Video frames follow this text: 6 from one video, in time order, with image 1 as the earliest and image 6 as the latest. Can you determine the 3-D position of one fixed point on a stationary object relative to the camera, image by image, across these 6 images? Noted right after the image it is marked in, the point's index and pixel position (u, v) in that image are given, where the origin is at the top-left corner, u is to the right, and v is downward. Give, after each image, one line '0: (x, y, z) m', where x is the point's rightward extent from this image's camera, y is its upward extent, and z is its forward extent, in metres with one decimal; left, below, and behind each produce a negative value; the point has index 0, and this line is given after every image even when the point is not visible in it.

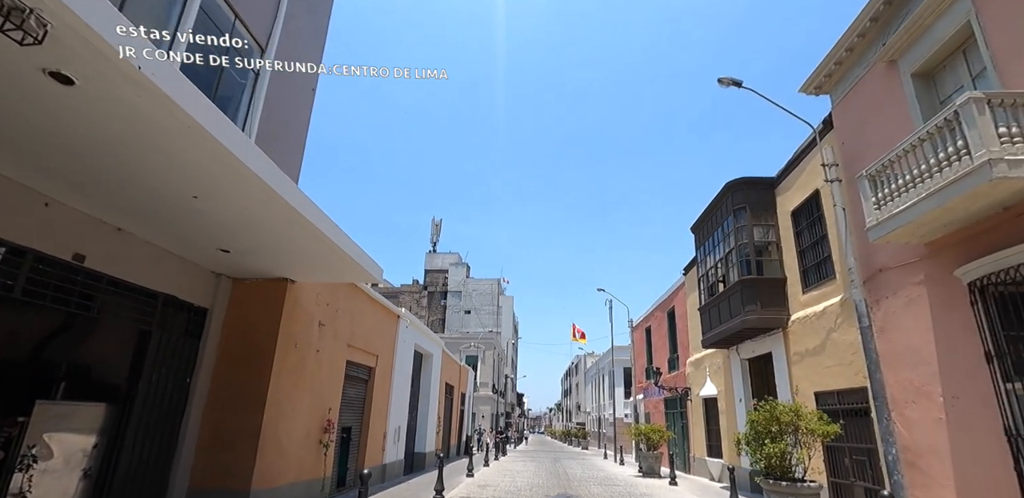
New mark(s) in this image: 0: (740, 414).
0: (+6.3, -4.6, +14.4) m
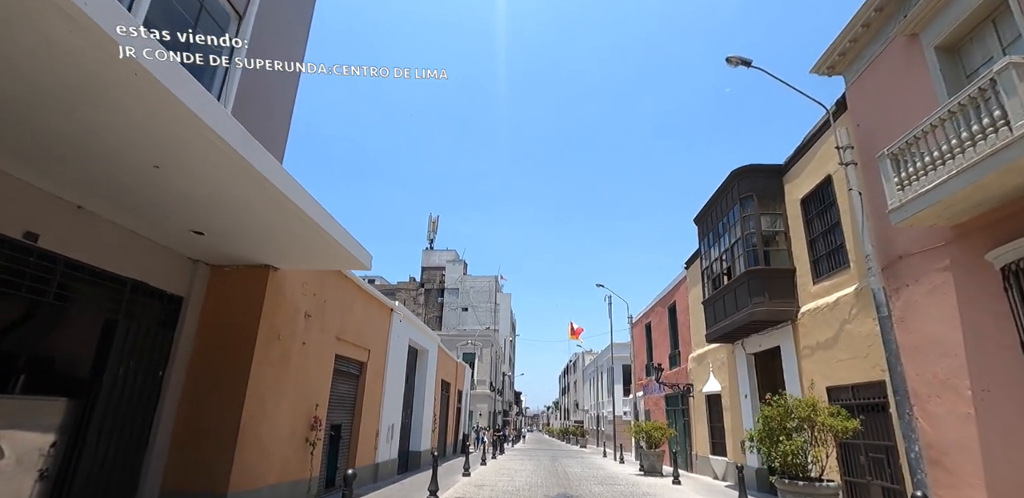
0: (+6.3, -4.4, +13.9) m
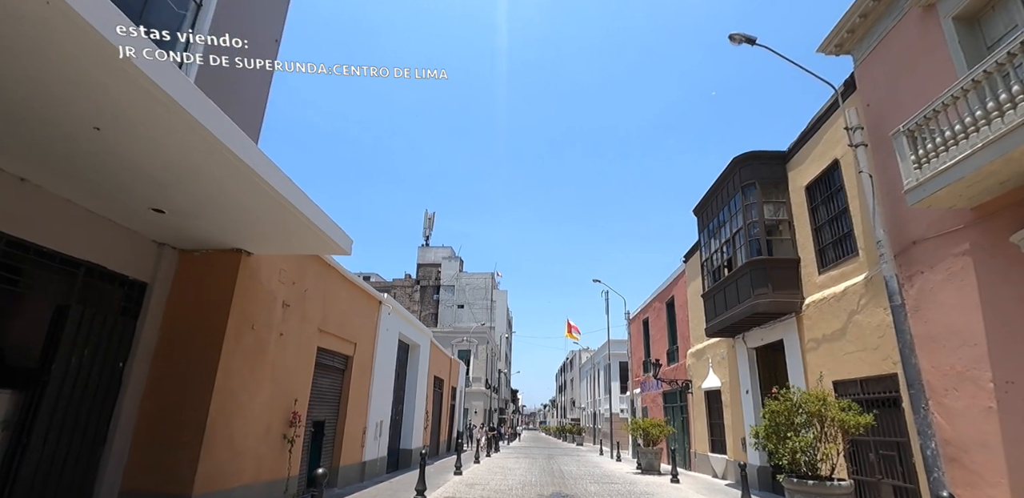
0: (+6.1, -4.1, +13.4) m
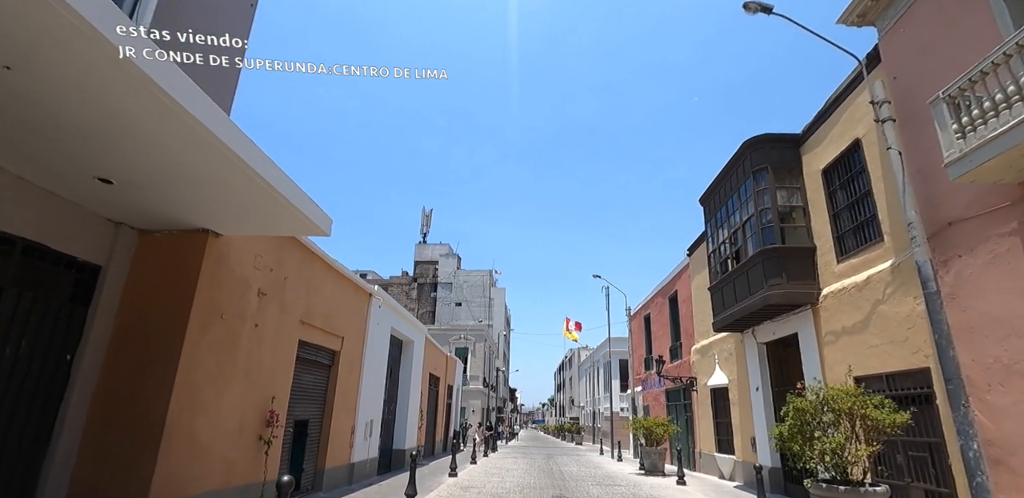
0: (+6.0, -3.9, +12.8) m
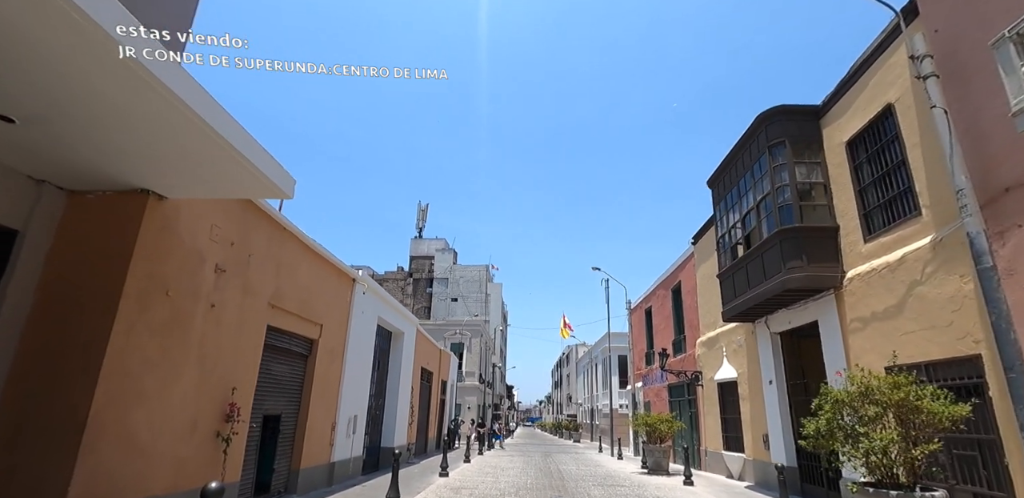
0: (+5.9, -3.5, +11.9) m
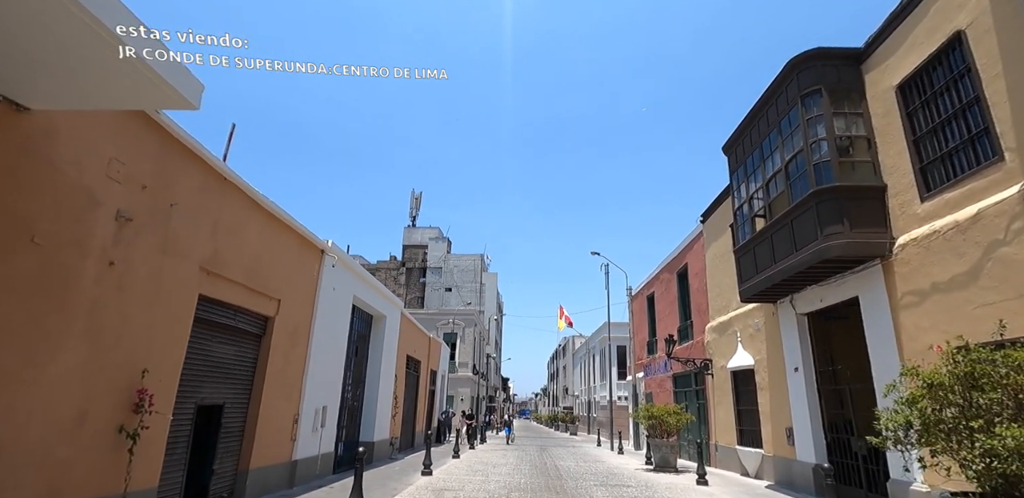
0: (+5.8, -2.8, +10.5) m
